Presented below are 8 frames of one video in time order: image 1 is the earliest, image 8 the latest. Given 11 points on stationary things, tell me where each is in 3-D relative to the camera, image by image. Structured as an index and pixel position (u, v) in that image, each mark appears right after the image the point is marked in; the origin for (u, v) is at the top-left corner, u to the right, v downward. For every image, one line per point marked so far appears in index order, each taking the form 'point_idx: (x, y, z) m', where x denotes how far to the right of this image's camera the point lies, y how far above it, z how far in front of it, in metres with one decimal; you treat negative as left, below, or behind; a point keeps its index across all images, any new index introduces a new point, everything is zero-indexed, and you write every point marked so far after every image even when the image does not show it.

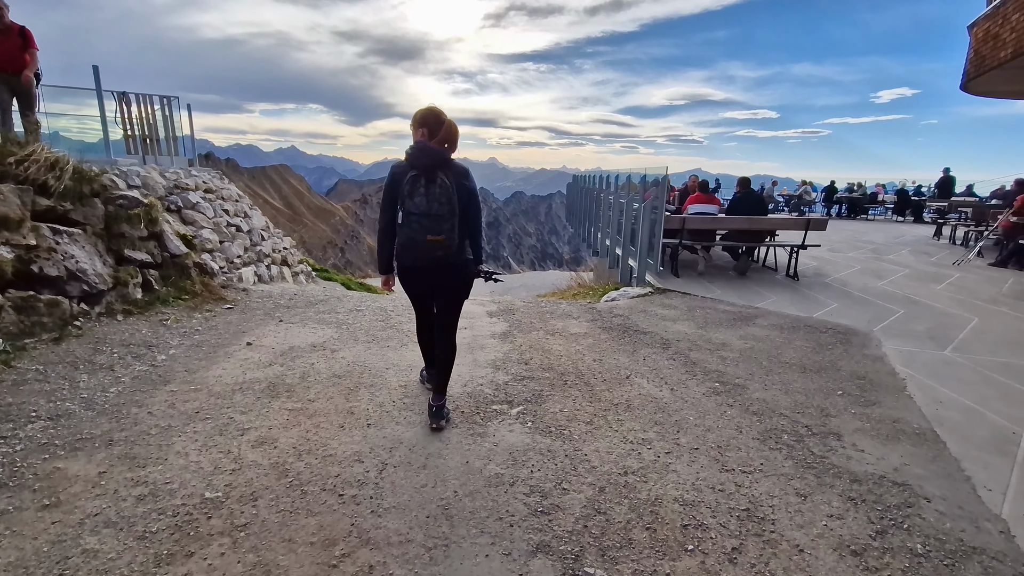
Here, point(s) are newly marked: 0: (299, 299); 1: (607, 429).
0: (-3.4, -0.2, +8.0) m
1: (+0.7, -1.0, +3.5) m
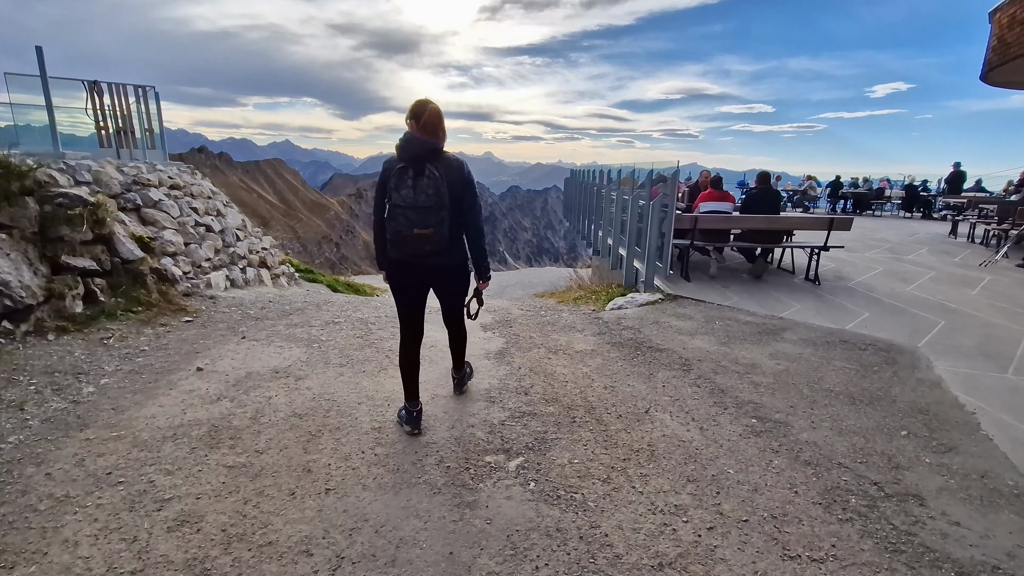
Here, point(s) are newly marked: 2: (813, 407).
0: (-3.5, -0.3, +7.3) m
1: (+0.6, -1.1, +2.8) m
2: (+2.3, -0.9, +3.8) m
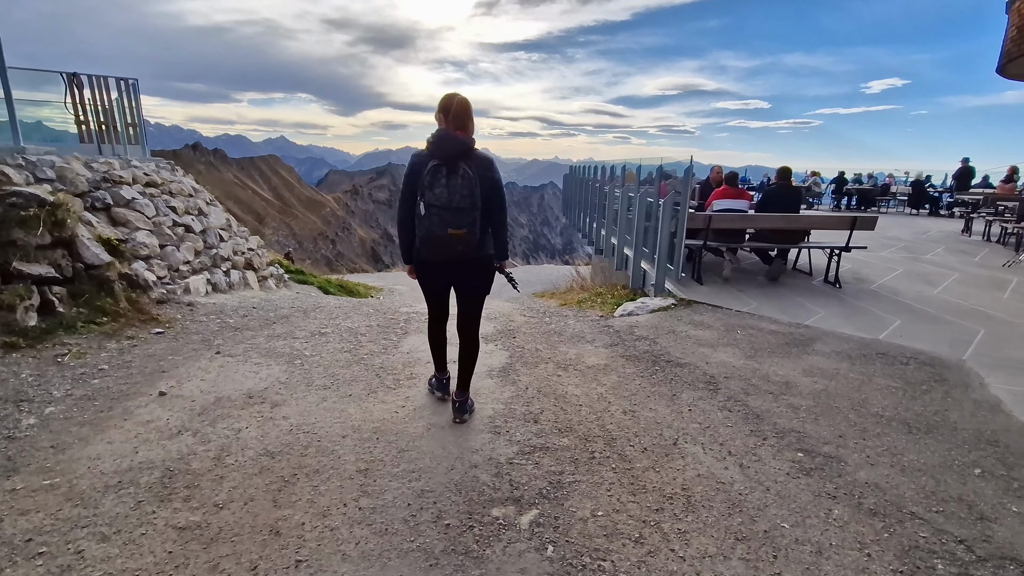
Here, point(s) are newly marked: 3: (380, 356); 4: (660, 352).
0: (-3.4, -0.3, +6.7) m
1: (+0.7, -1.2, +2.3) m
2: (+2.3, -1.0, +3.3) m
3: (-1.2, -0.6, +4.6) m
4: (+1.5, -0.6, +4.9) m
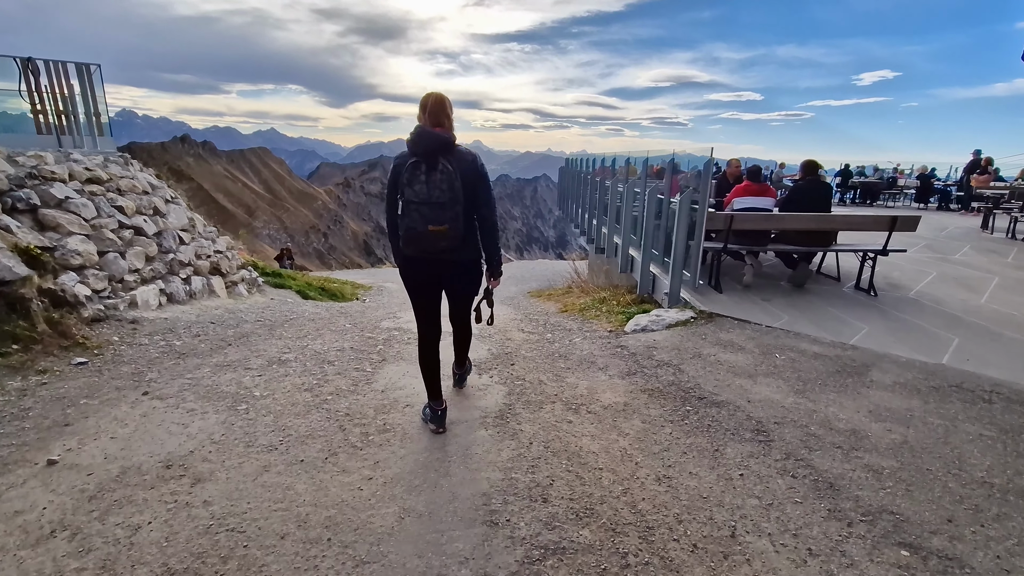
0: (-3.5, -0.5, +5.8) m
1: (+0.7, -1.4, +1.4) m
2: (+2.4, -1.2, +2.5) m
3: (-1.2, -0.8, +3.7) m
4: (+1.4, -0.8, +4.1) m
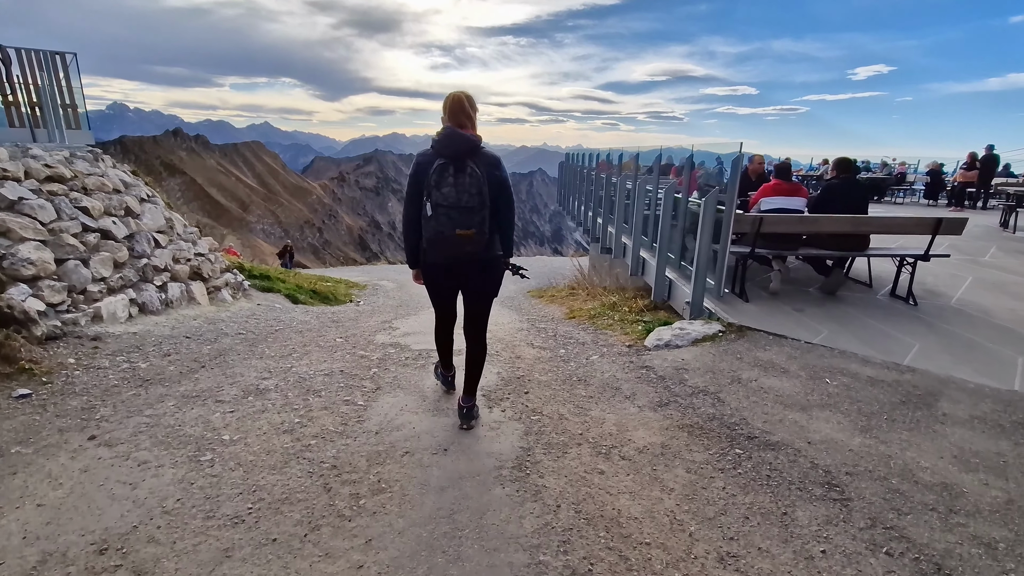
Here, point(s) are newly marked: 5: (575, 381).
0: (-3.4, -0.6, +5.2) m
1: (+0.9, -1.6, +0.9) m
2: (+2.5, -1.3, +1.9) m
3: (-1.1, -0.9, +3.1) m
4: (+1.6, -0.9, +3.5) m
5: (+0.5, -0.8, +4.3) m
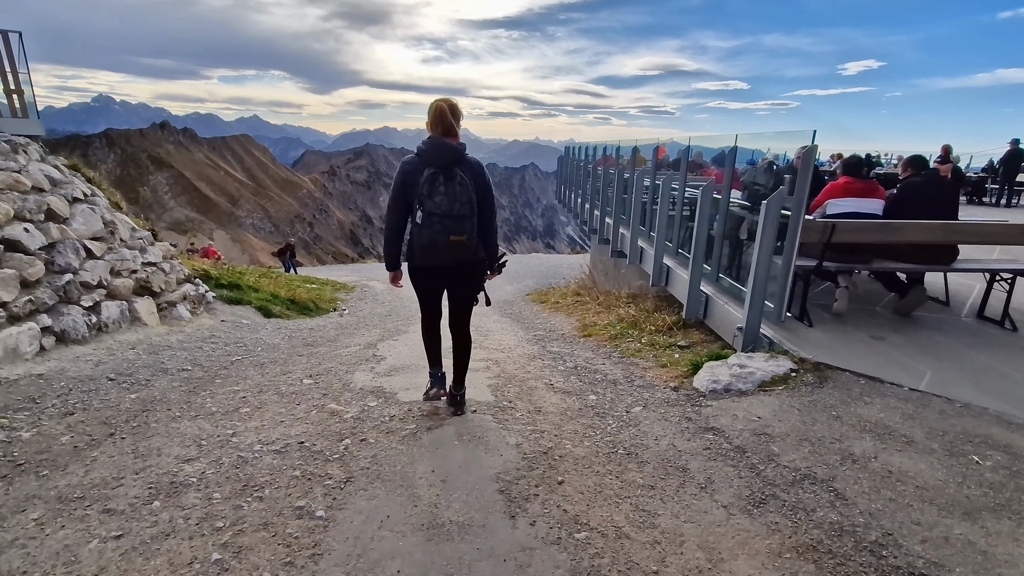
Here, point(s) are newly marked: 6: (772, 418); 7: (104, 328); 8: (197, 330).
0: (-3.2, -0.9, +4.0) m
1: (+1.1, -1.9, -0.3) m
2: (+2.7, -1.6, +0.8) m
3: (-0.9, -1.2, +1.9) m
4: (+1.7, -1.2, +2.4) m
5: (+0.7, -1.0, +3.2) m
6: (+1.8, -0.9, +3.5) m
7: (-4.4, -0.4, +5.5) m
8: (-4.3, -0.5, +6.8) m
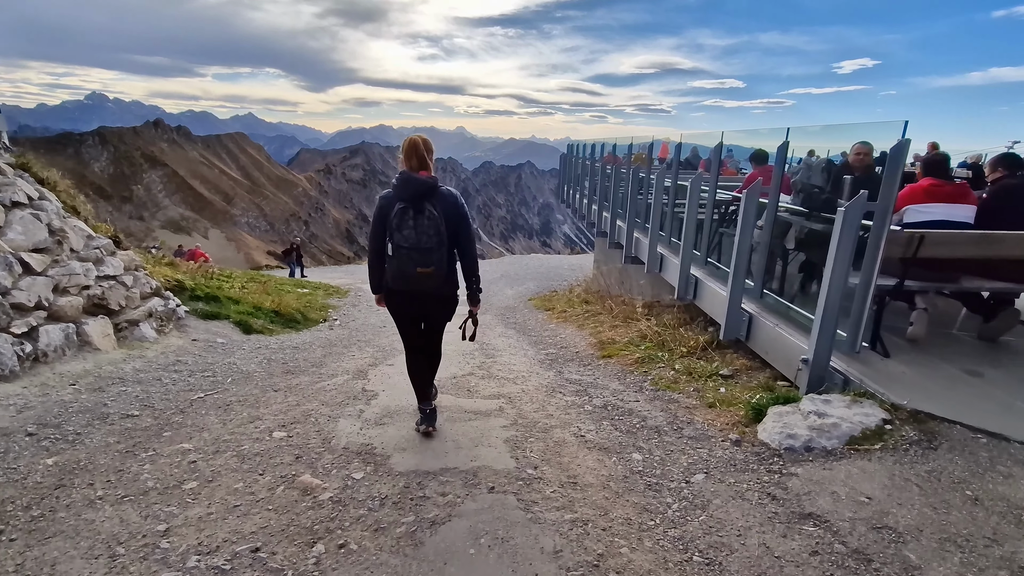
0: (-3.1, -1.1, +3.1) m
1: (+1.3, -2.1, -1.1) m
2: (+2.8, -1.8, 0.0) m
3: (-0.8, -1.4, +1.0) m
4: (+1.9, -1.4, +1.5) m
5: (+0.9, -1.2, +2.3) m
6: (+2.0, -1.1, +2.6) m
7: (-4.3, -0.6, +4.6) m
8: (-4.1, -0.7, +5.9) m
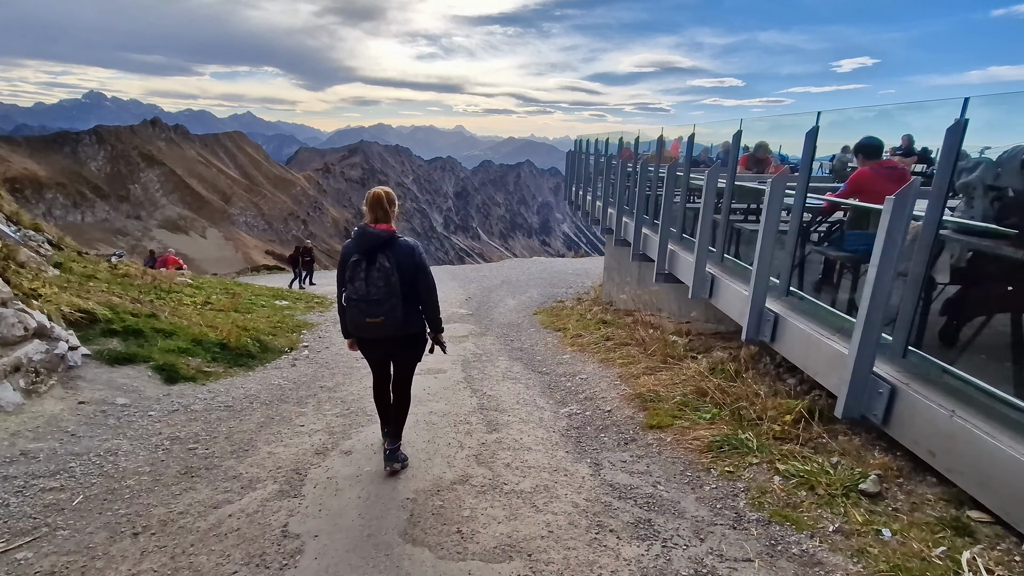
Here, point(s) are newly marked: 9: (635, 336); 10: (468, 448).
0: (-3.0, -1.5, +1.2) m
1: (+1.4, -2.5, -3.0) m
2: (+3.0, -2.2, -1.9) m
3: (-0.6, -1.8, -0.9) m
4: (+2.0, -1.8, -0.4) m
5: (+1.0, -1.7, +0.4) m
6: (+2.1, -1.5, +0.7) m
7: (-4.2, -1.1, +2.7) m
8: (-4.0, -1.2, +4.0) m
9: (+2.0, -0.8, +8.3) m
10: (-0.4, -1.3, +4.1) m
